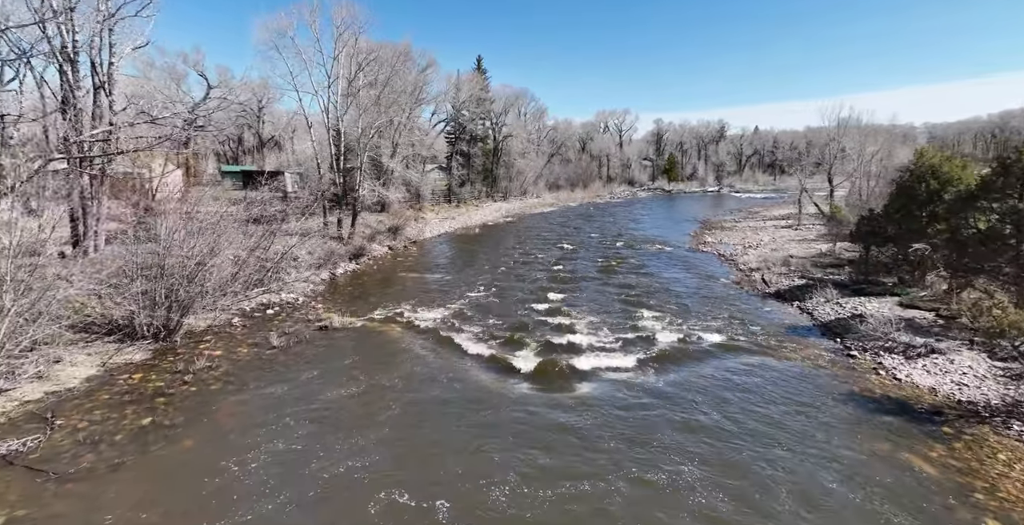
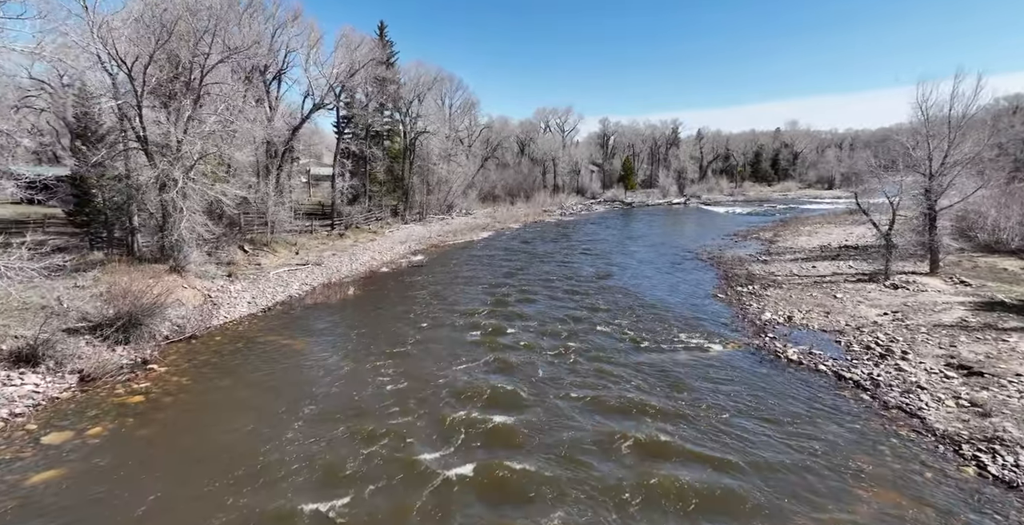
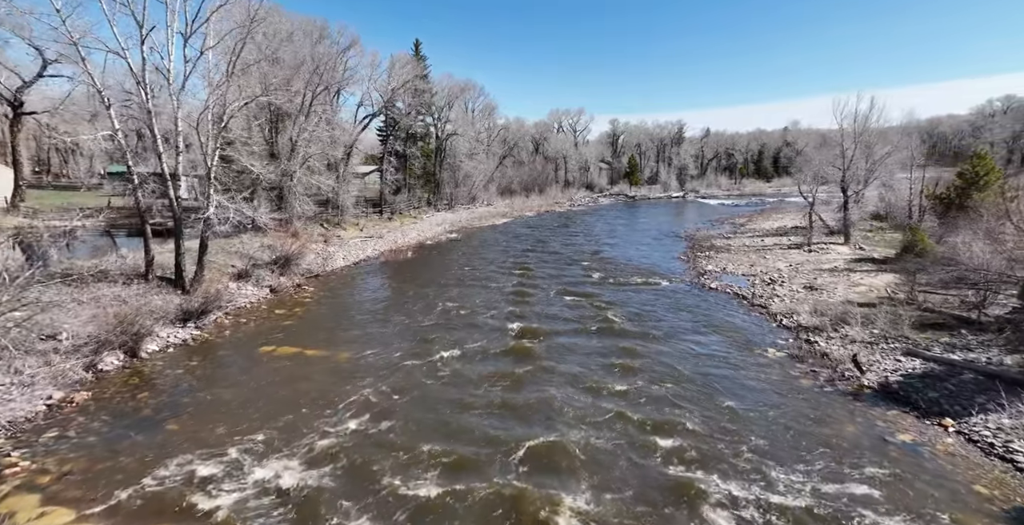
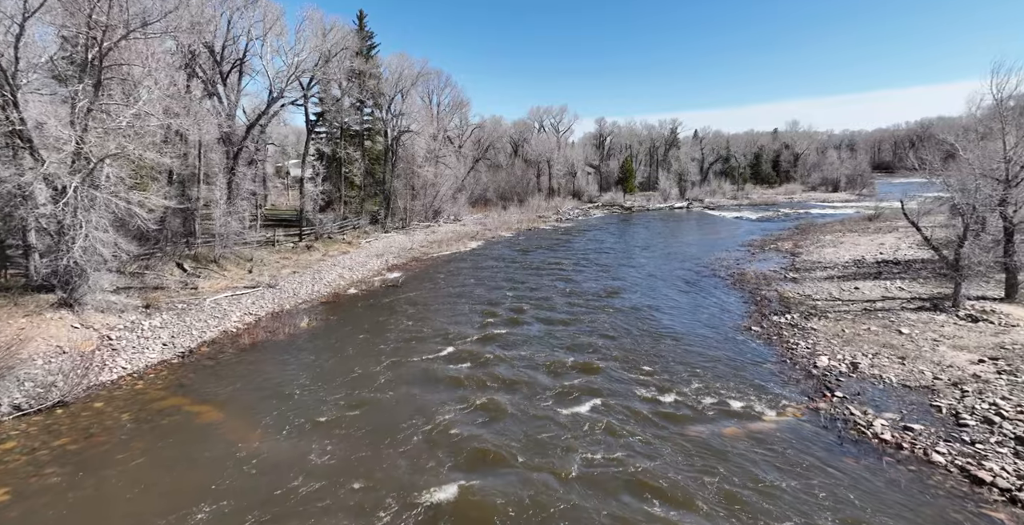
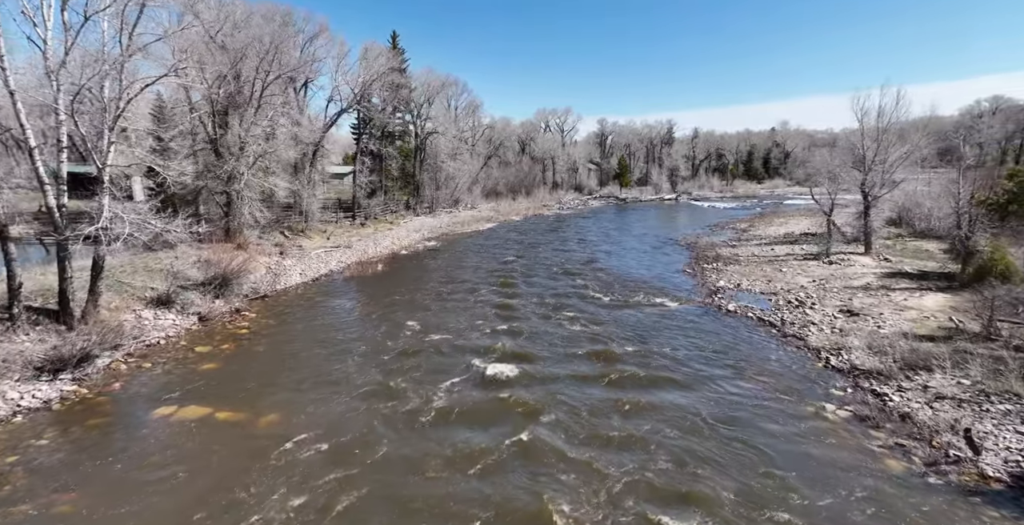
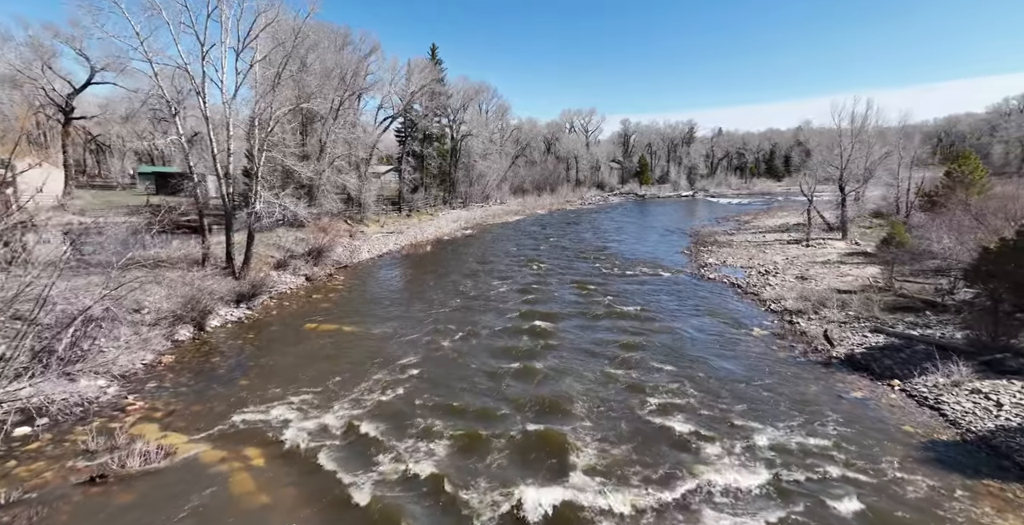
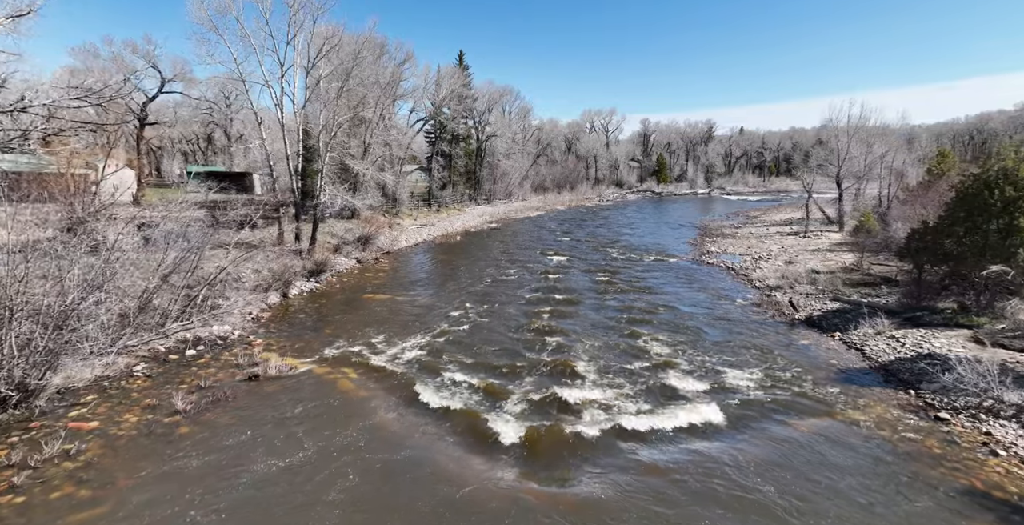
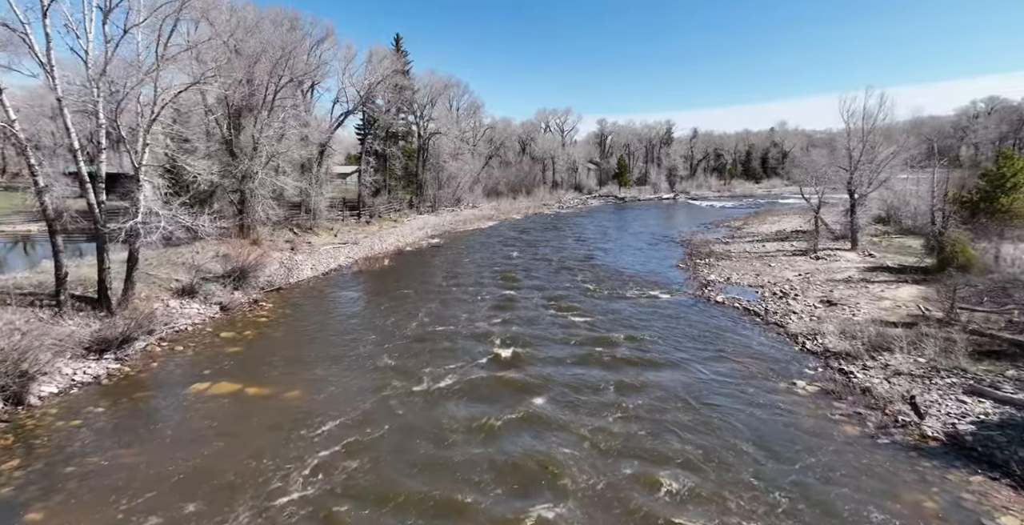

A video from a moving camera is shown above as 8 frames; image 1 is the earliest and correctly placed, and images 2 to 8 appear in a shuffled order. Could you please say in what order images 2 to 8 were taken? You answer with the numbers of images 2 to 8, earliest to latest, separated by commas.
7, 6, 3, 8, 5, 2, 4
